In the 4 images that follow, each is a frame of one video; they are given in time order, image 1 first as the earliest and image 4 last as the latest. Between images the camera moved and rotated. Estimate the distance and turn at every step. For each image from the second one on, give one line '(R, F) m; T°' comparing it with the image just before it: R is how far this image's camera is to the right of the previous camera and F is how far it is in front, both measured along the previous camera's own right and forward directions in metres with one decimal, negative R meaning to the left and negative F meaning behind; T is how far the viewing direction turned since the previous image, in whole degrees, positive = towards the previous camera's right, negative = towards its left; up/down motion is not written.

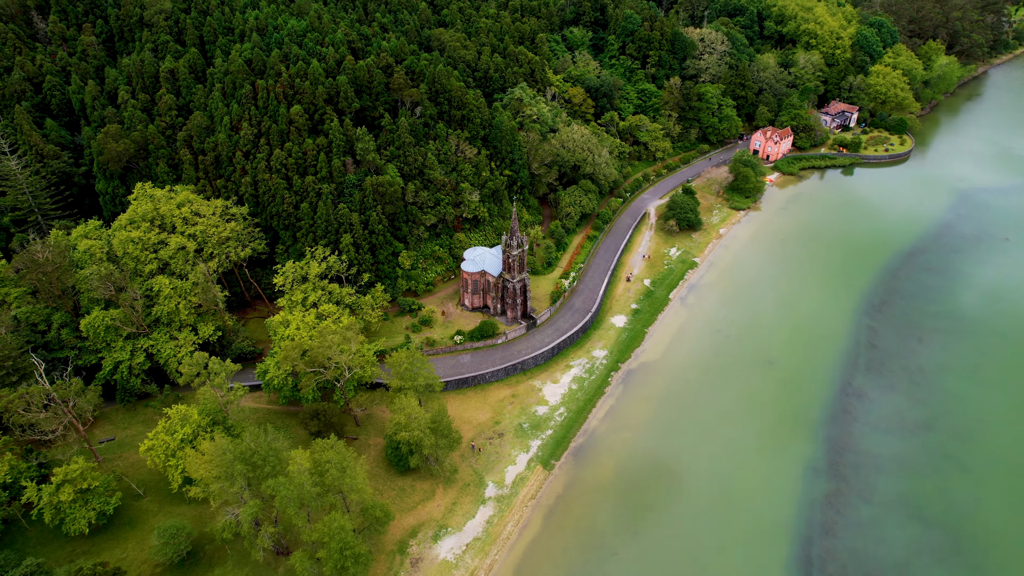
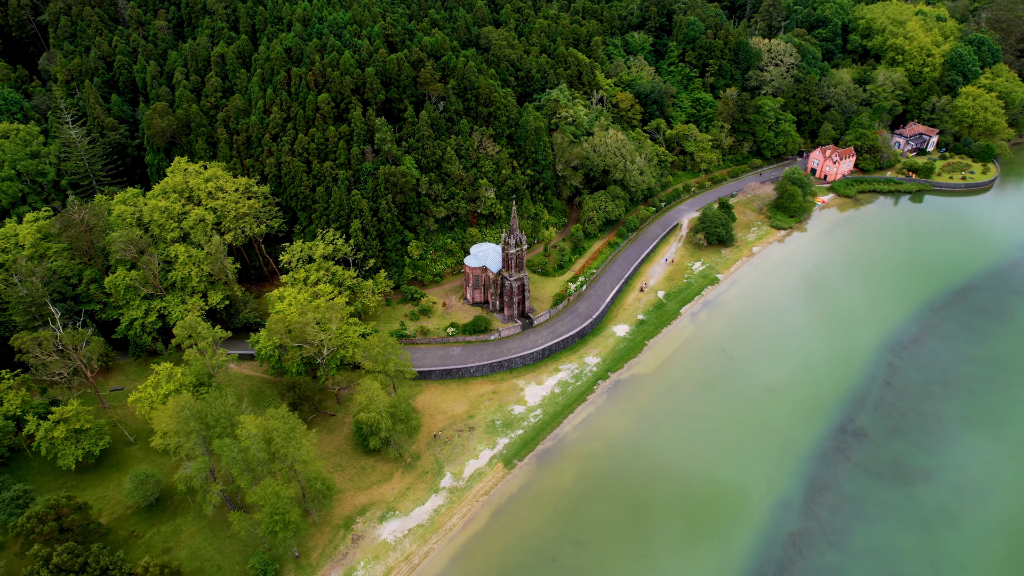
(+7.4, +0.3) m; -8°
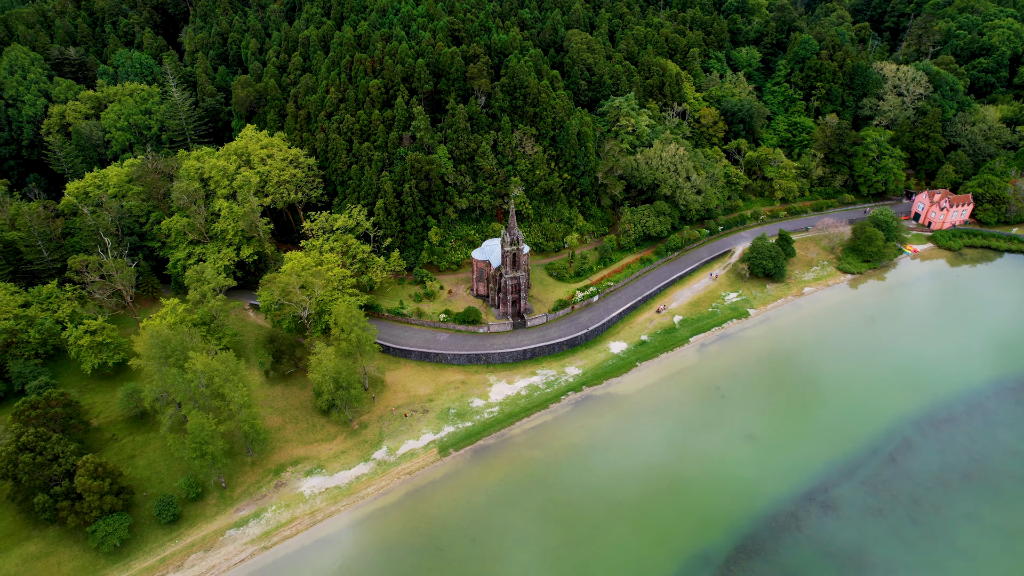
(+13.1, +1.2) m; -14°
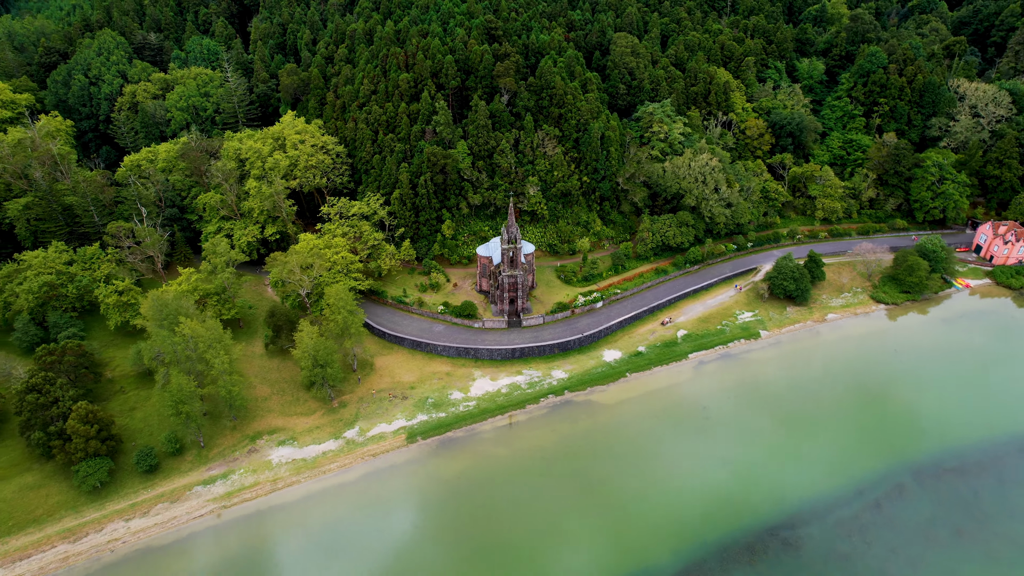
(+7.5, +0.3) m; -8°
